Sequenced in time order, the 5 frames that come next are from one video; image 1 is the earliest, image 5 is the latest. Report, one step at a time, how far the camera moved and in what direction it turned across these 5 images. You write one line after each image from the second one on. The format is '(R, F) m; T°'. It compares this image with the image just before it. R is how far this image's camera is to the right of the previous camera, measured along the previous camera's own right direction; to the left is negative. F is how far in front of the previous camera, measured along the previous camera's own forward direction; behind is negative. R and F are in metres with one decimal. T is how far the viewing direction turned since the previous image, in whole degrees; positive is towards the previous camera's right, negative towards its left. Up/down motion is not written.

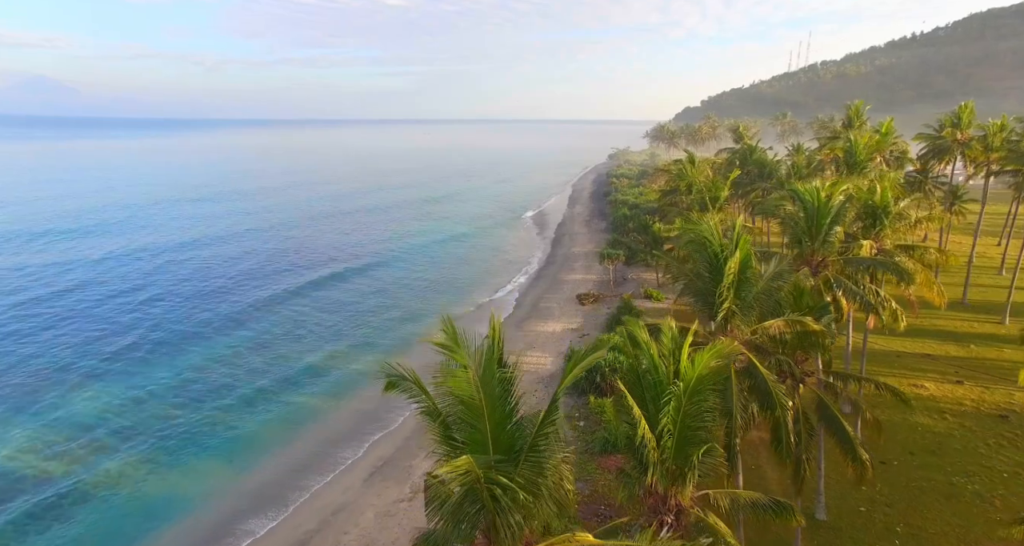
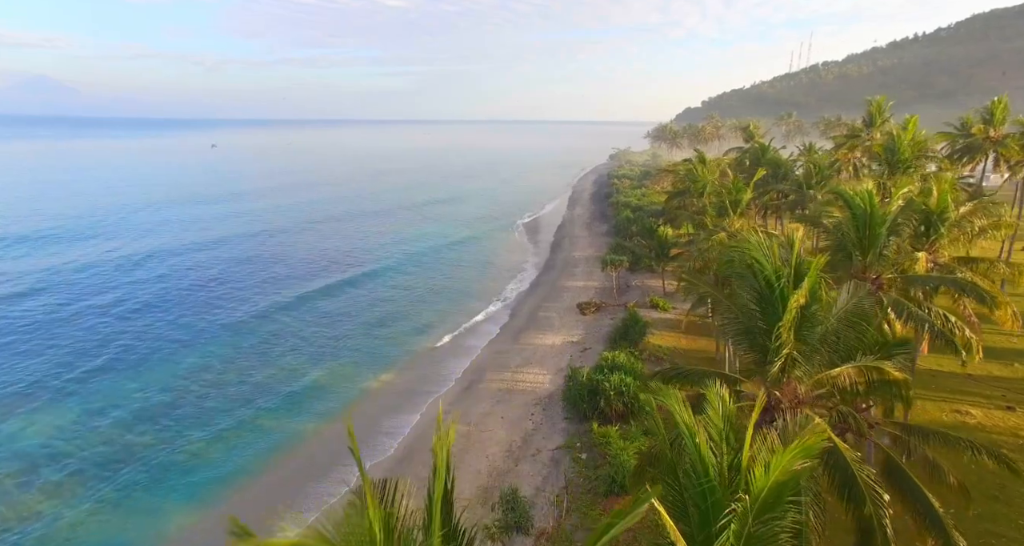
(+0.2, +2.7) m; 0°
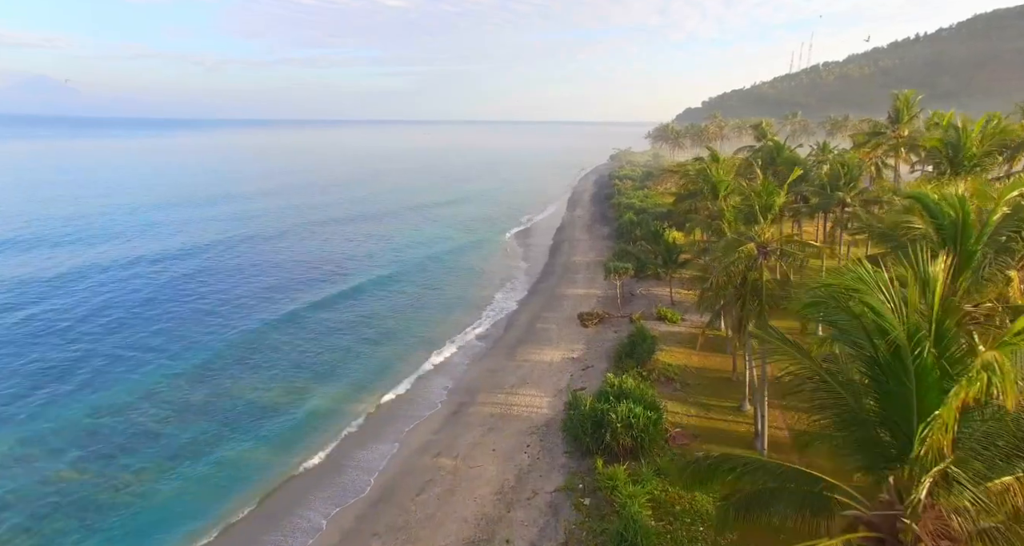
(+0.3, +3.0) m; 0°
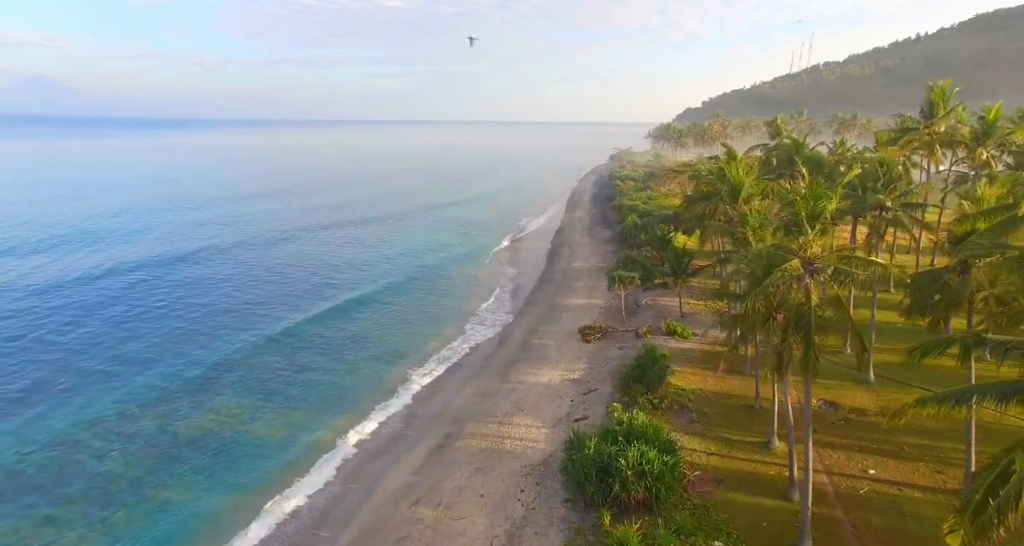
(+0.3, +3.2) m; 0°
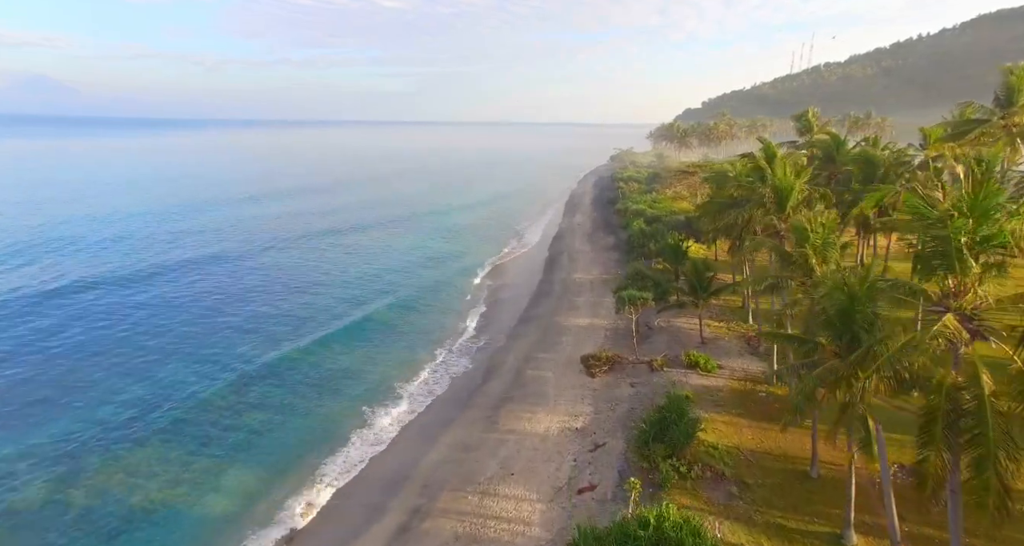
(+0.4, +5.3) m; 0°
